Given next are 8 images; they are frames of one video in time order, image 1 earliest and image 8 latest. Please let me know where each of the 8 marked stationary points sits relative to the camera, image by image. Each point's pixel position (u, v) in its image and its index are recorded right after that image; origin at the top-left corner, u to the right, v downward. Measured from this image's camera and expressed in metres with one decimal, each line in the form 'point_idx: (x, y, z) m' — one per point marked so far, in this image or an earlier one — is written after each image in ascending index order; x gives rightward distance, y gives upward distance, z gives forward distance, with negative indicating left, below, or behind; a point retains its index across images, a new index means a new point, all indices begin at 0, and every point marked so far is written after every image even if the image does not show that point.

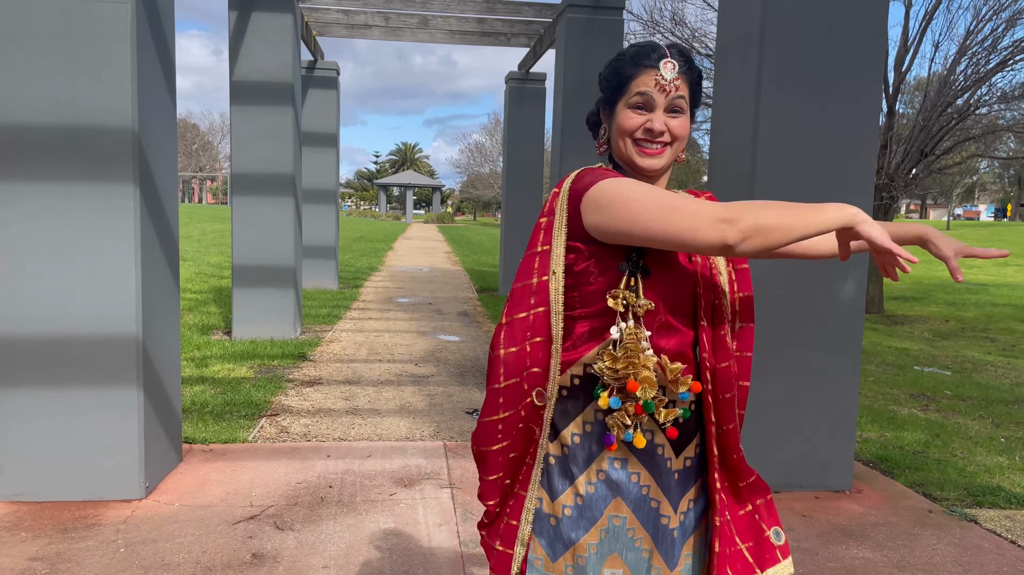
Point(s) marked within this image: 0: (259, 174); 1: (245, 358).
0: (-2.2, +1.0, +7.3) m
1: (-2.1, -0.5, +6.4) m
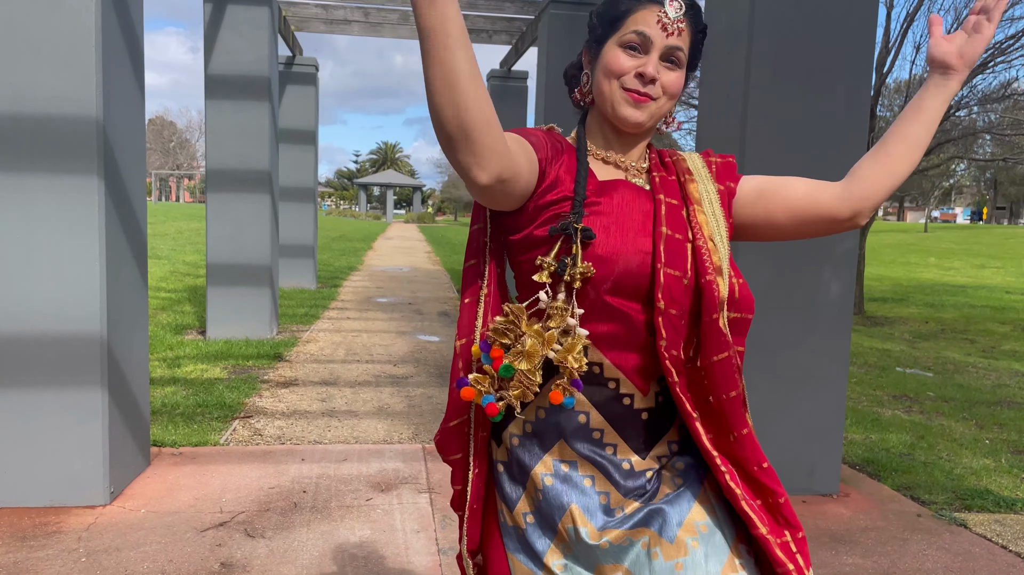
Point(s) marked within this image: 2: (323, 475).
0: (-2.4, +1.0, +7.2) m
1: (-2.2, -0.5, +6.3) m
2: (-0.8, -0.8, +3.6) m
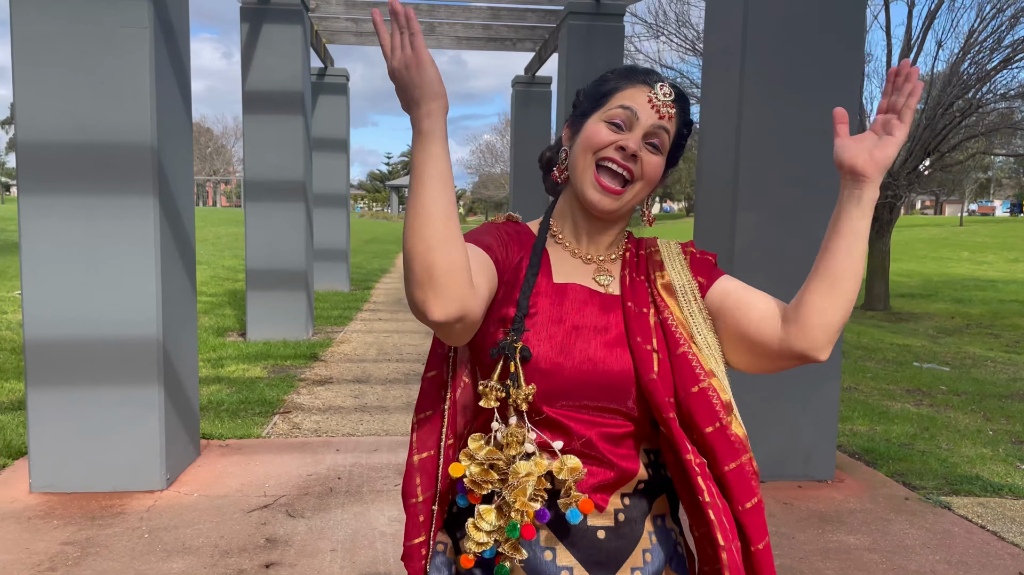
0: (-2.2, +1.0, +7.6) m
1: (-2.0, -0.6, +6.7) m
2: (-0.7, -0.8, +4.0) m
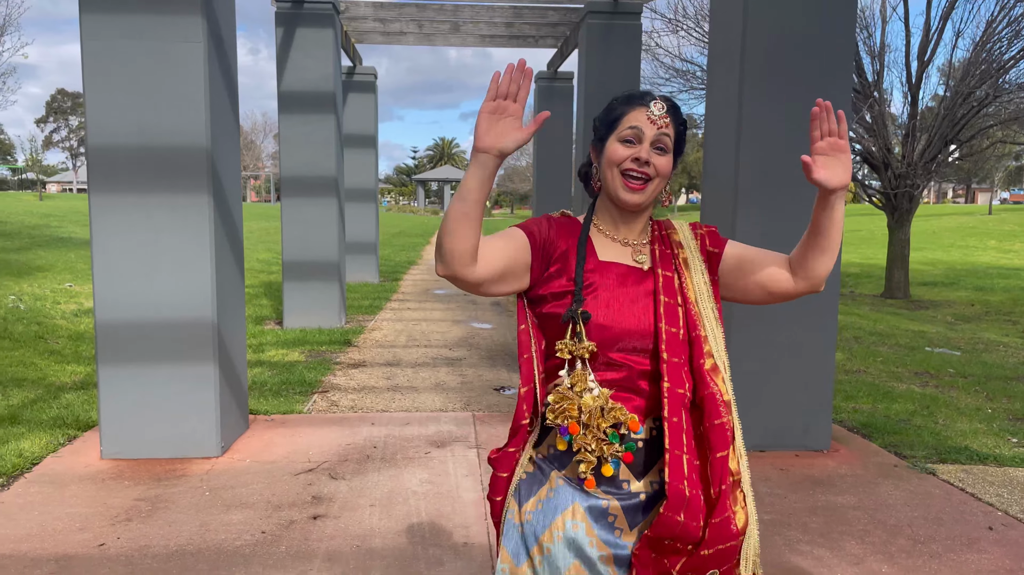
0: (-2.0, +1.1, +8.0) m
1: (-1.9, -0.5, +7.1) m
2: (-0.6, -0.8, +4.3) m
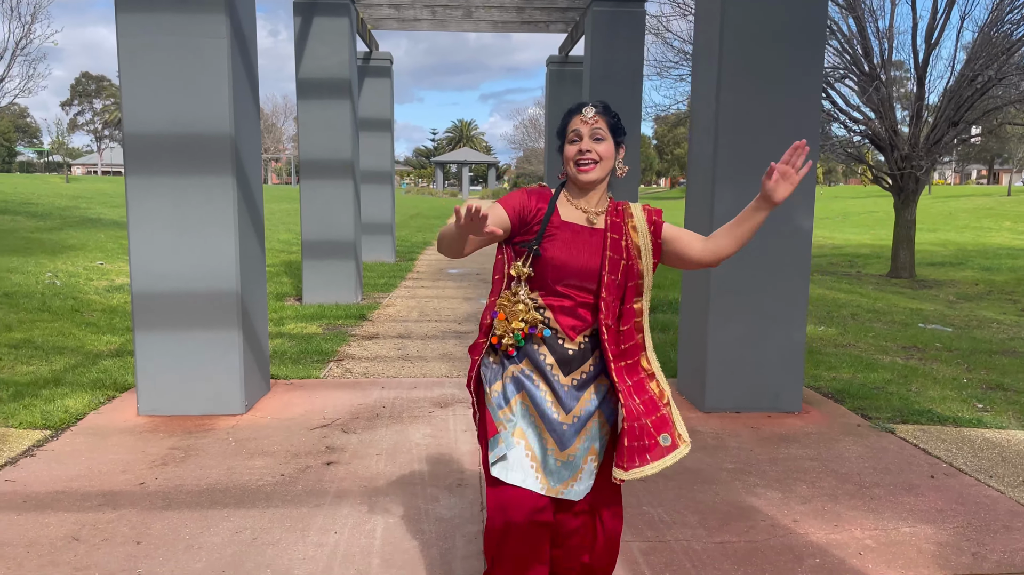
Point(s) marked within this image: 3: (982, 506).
0: (-1.9, +1.3, +8.4) m
1: (-1.8, -0.3, +7.5) m
2: (-0.7, -0.6, +4.7) m
3: (+1.8, -0.8, +3.2) m
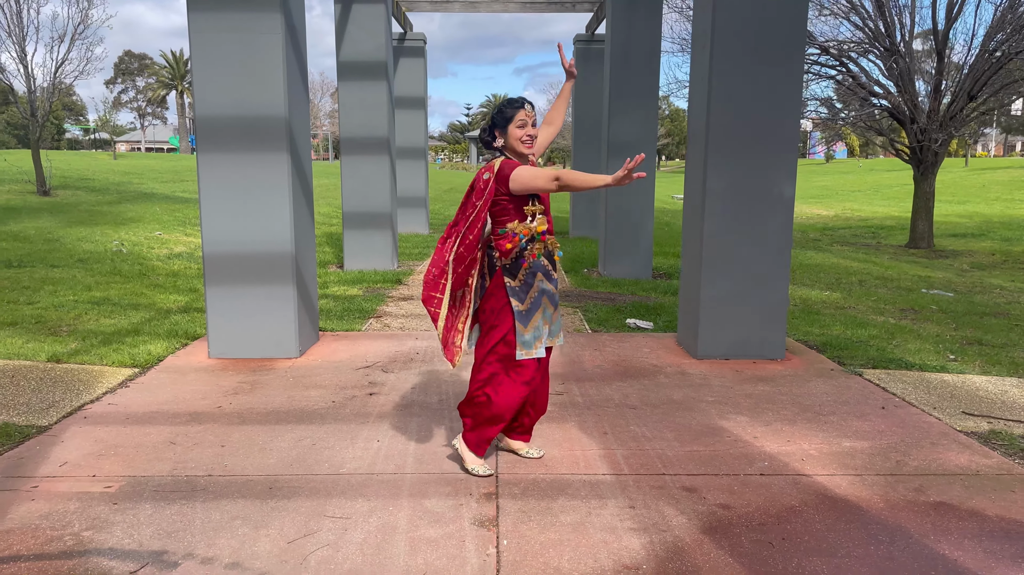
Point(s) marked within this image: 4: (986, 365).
0: (-1.6, +1.6, +9.1) m
1: (-1.6, +0.1, +8.3) m
2: (-0.5, -0.4, +5.4) m
3: (+1.9, -0.6, +3.8) m
4: (+3.0, -0.5, +5.2) m
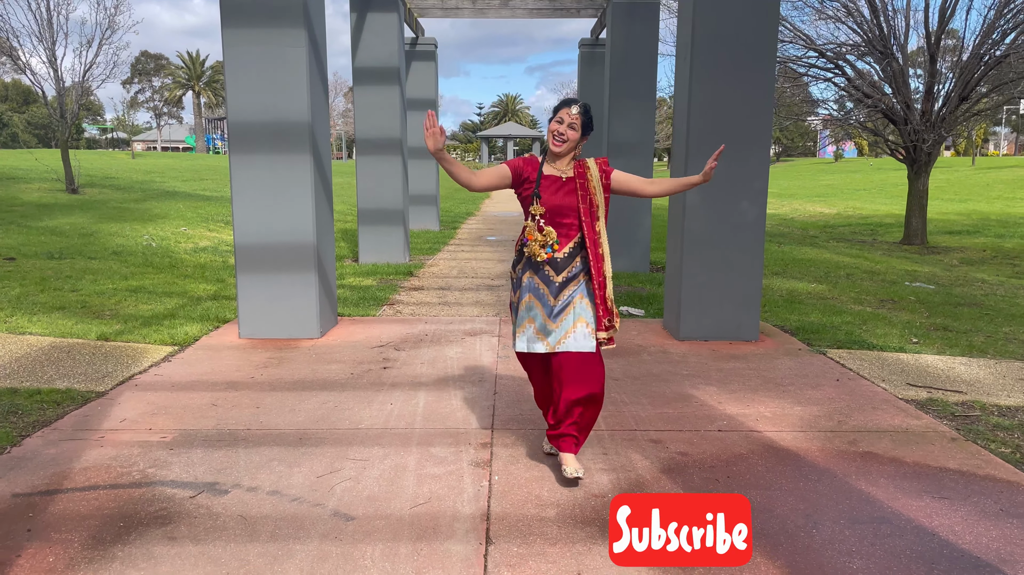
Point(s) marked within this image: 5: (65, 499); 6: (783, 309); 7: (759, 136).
0: (-1.6, +1.7, +9.6) m
1: (-1.5, +0.1, +8.8) m
2: (-0.5, -0.3, +6.0) m
3: (+1.8, -0.6, +4.3) m
4: (+3.0, -0.4, +5.7) m
5: (-1.6, -0.8, +3.0) m
6: (+2.4, -0.2, +7.3) m
7: (+1.6, +1.0, +5.5) m
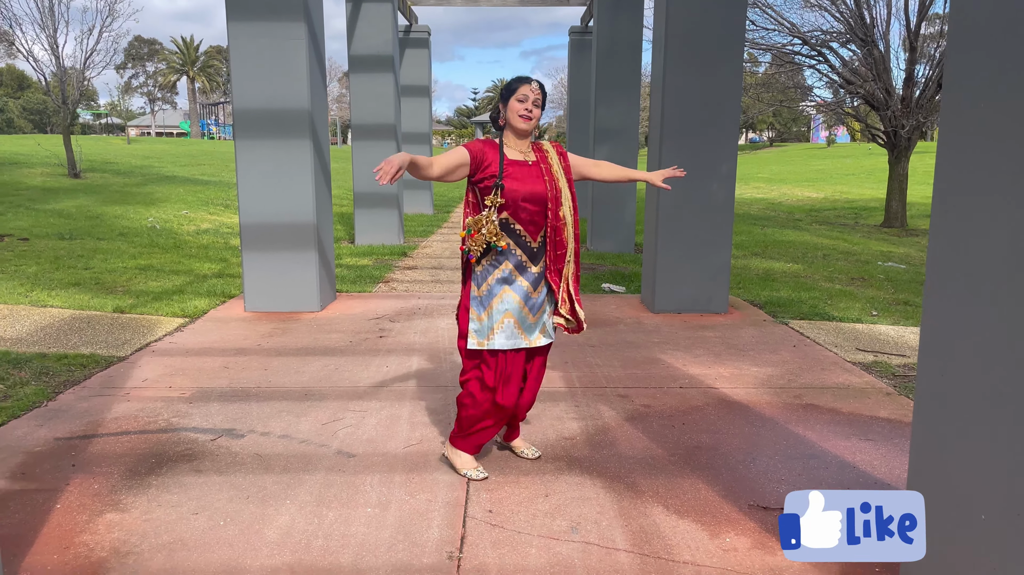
0: (-1.7, +2.0, +10.0) m
1: (-1.6, +0.4, +9.2) m
2: (-0.6, -0.1, +6.4) m
3: (+1.7, -0.4, +4.7) m
4: (+2.9, -0.2, +6.2) m
5: (-1.7, -0.6, +3.4) m
6: (+2.3, 0.0, +7.7) m
7: (+1.5, +1.2, +5.9) m
